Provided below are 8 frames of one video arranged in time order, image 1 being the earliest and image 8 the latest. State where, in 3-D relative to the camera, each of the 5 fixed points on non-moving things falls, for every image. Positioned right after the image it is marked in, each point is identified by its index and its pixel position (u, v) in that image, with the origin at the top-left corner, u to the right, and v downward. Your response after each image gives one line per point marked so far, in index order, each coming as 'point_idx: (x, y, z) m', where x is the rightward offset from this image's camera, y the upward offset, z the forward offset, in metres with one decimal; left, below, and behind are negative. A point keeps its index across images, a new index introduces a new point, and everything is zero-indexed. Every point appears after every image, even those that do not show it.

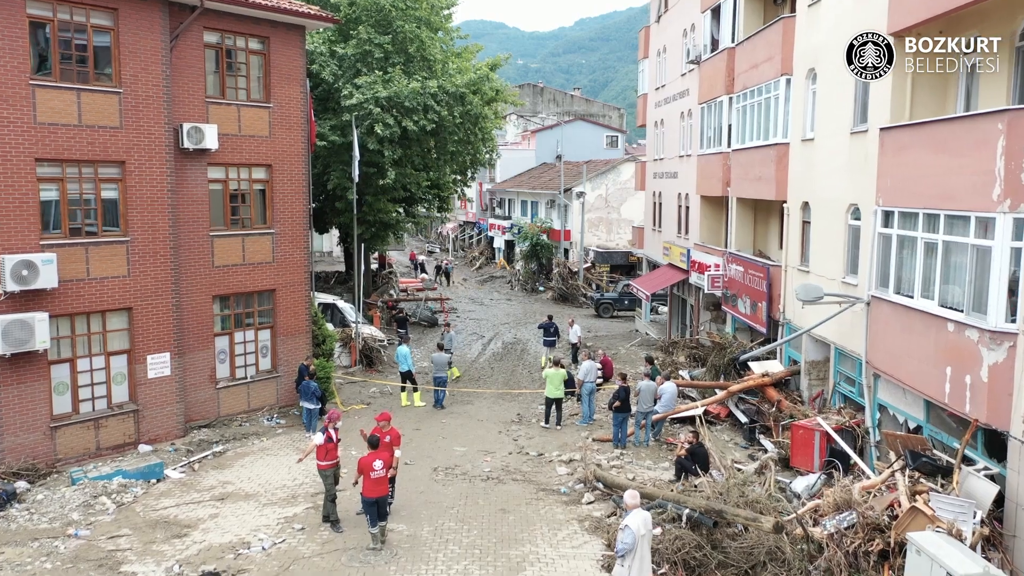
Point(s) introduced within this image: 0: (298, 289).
0: (-5.0, 0.0, +19.2) m
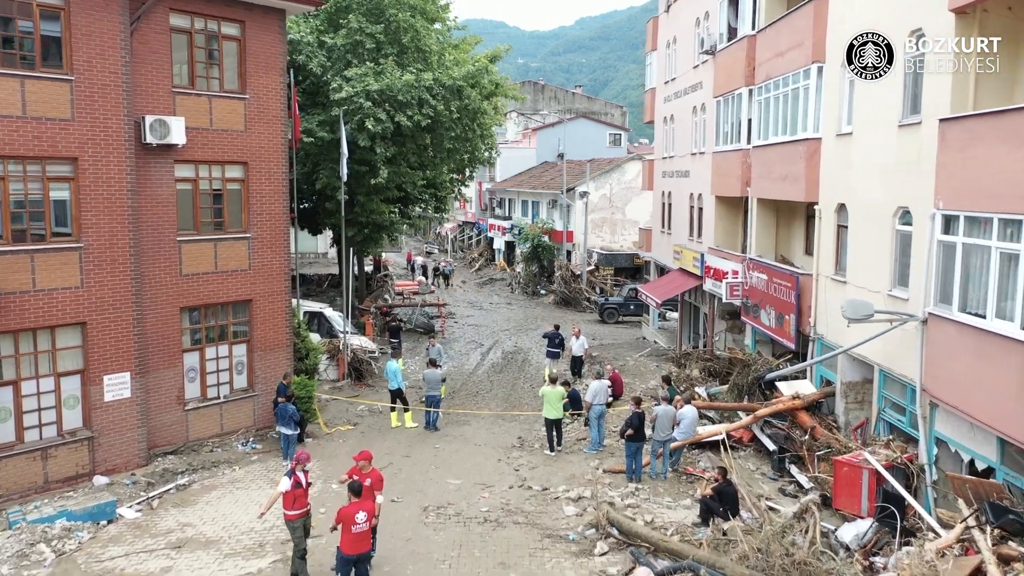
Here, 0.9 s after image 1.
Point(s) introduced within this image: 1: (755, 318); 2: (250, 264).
0: (-5.0, -0.3, +17.5) m
1: (+5.5, -0.7, +18.6) m
2: (-5.4, +0.5, +16.9) m
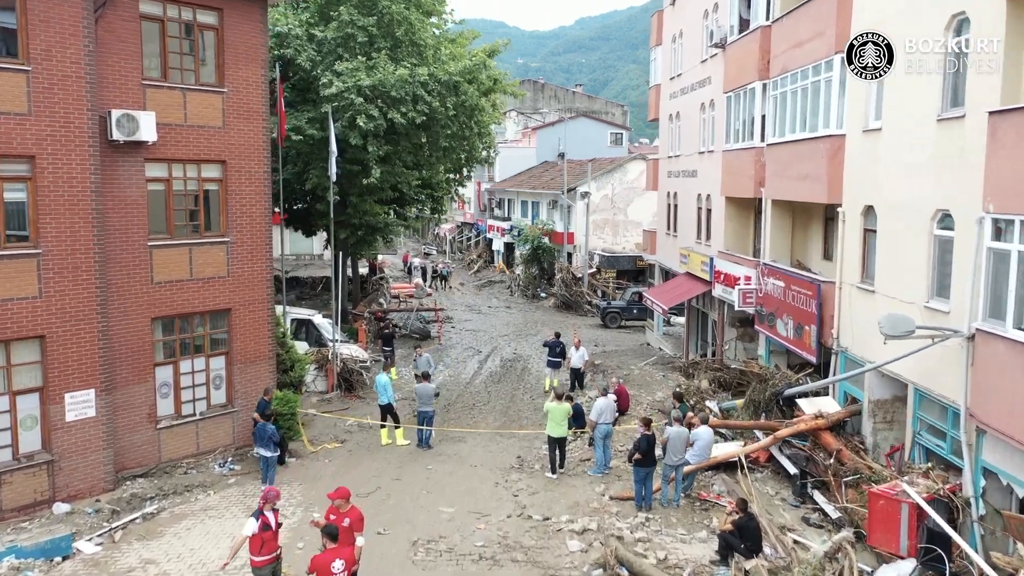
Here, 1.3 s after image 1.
0: (-5.0, -0.4, +16.3) m
1: (+5.5, -0.9, +17.4) m
2: (-5.4, +0.3, +15.7) m
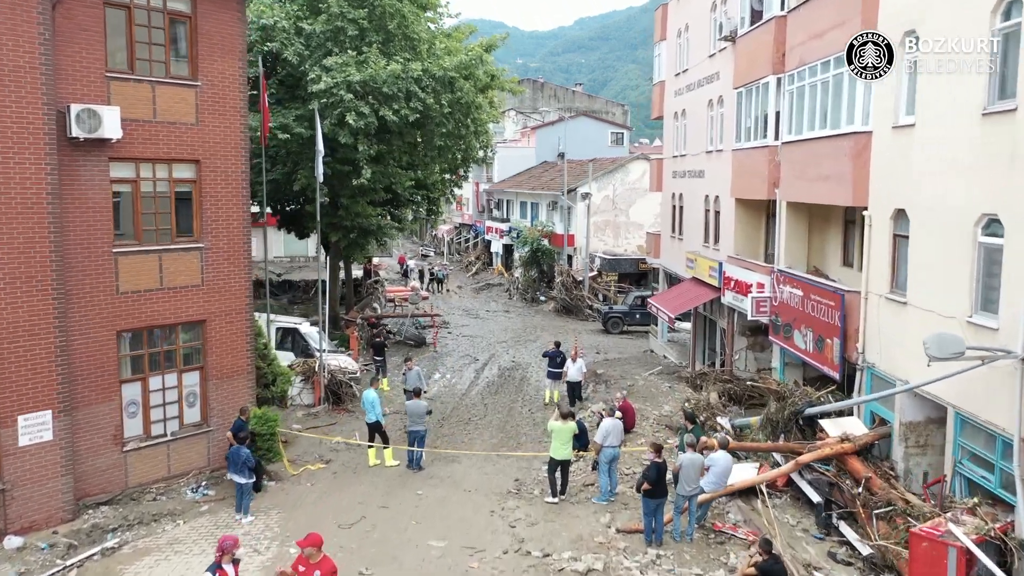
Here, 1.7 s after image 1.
0: (-5.1, -0.6, +15.1) m
1: (+5.4, -1.0, +16.3) m
2: (-5.5, +0.2, +14.5) m
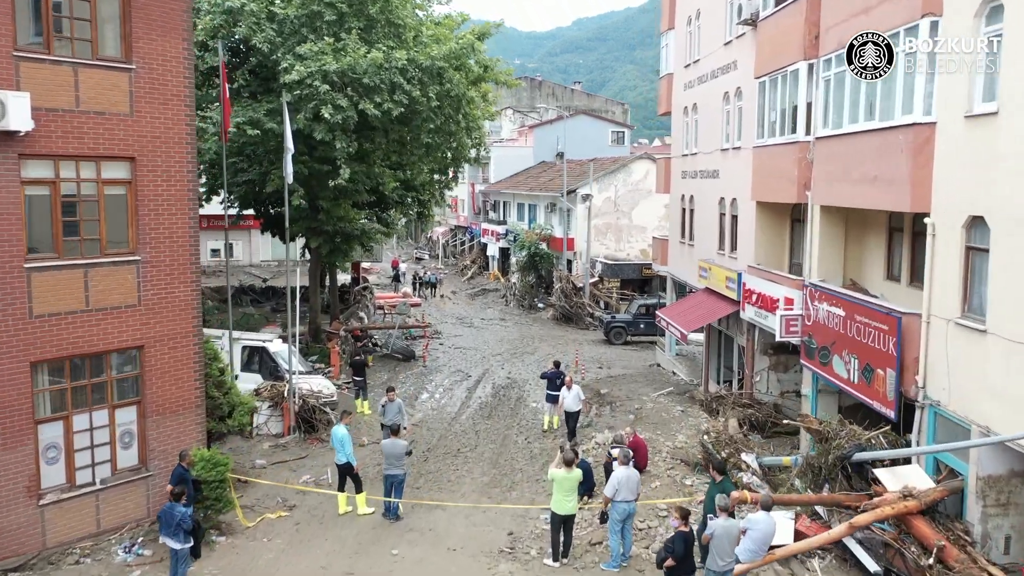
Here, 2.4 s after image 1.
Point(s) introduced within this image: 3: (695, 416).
0: (-5.2, -0.9, +12.9) m
1: (+5.3, -1.3, +14.1) m
2: (-5.6, -0.1, +12.3) m
3: (+4.3, -3.0, +19.1) m
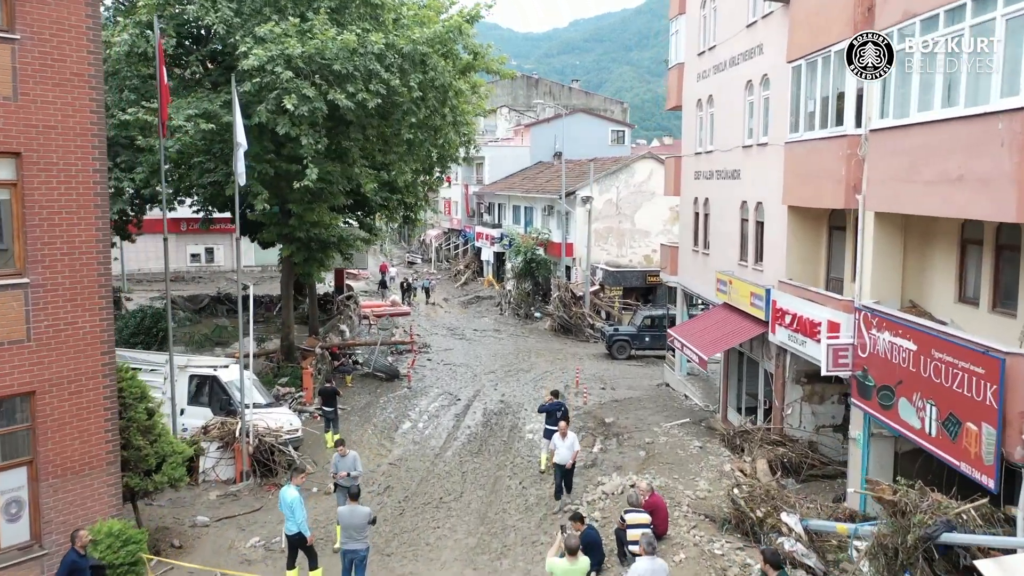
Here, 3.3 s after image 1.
0: (-5.3, -1.2, +10.3) m
1: (+5.2, -1.7, +11.5) m
2: (-5.7, -0.5, +9.7) m
3: (+4.1, -3.3, +16.5) m
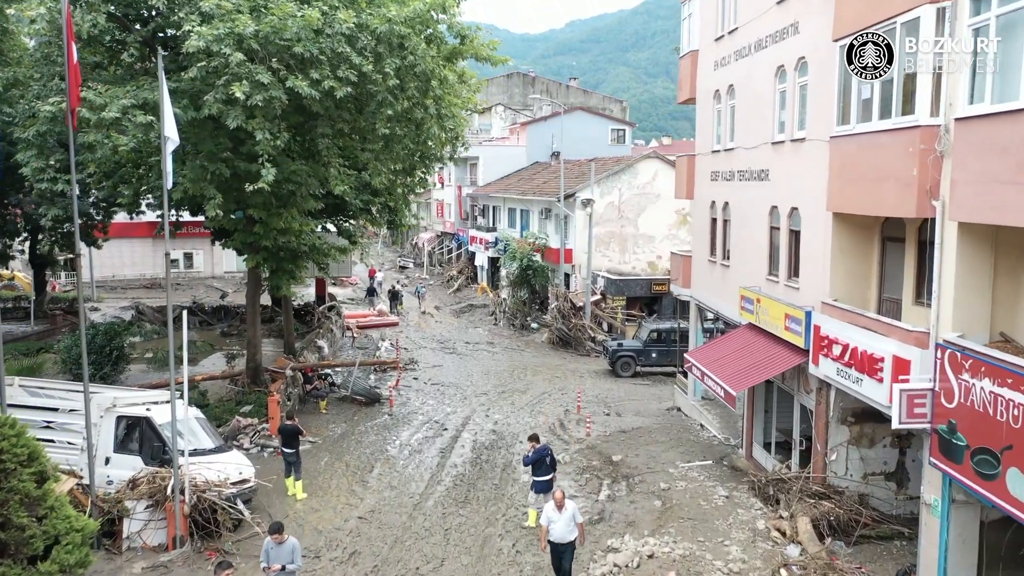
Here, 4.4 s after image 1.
0: (-5.4, -1.6, +7.7) m
1: (+5.1, -2.0, +8.9) m
2: (-5.8, -0.9, +7.1) m
3: (+4.0, -3.7, +14.0) m
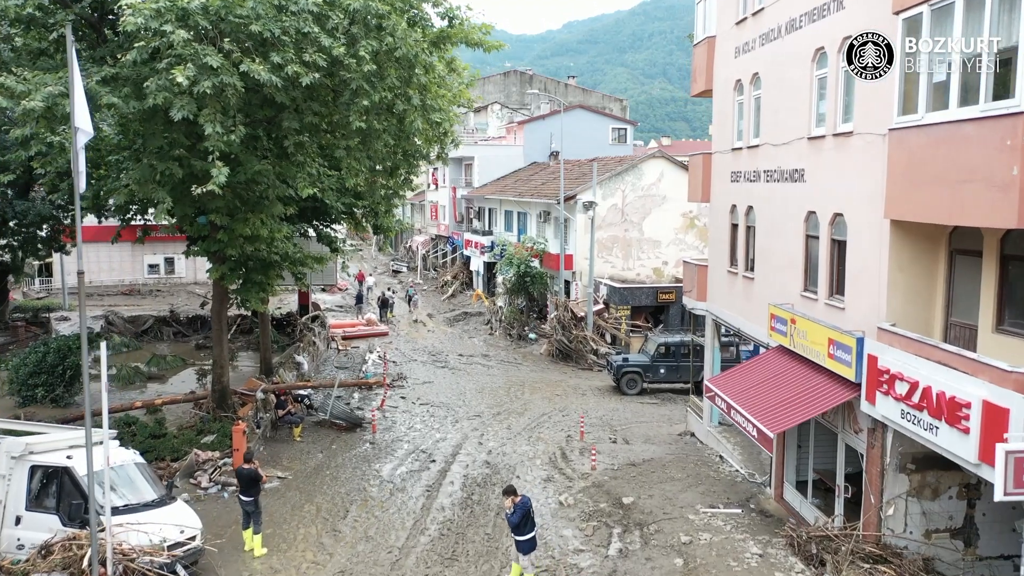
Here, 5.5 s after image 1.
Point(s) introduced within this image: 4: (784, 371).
0: (-5.5, -1.9, +5.5) m
1: (+5.0, -2.3, +6.7) m
2: (-5.9, -1.2, +4.9) m
3: (+3.9, -4.0, +11.8) m
4: (+4.5, -1.3, +13.9) m
